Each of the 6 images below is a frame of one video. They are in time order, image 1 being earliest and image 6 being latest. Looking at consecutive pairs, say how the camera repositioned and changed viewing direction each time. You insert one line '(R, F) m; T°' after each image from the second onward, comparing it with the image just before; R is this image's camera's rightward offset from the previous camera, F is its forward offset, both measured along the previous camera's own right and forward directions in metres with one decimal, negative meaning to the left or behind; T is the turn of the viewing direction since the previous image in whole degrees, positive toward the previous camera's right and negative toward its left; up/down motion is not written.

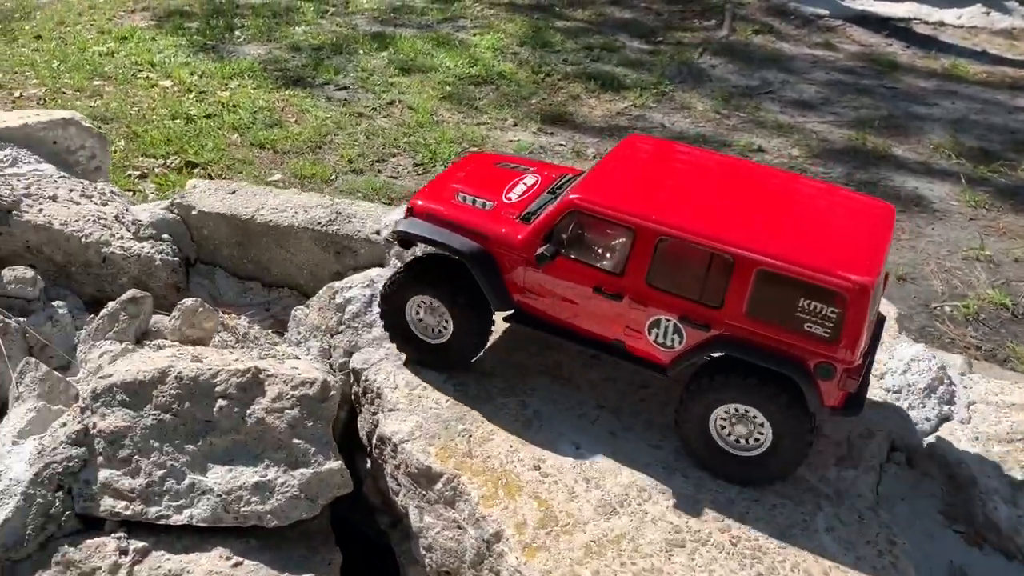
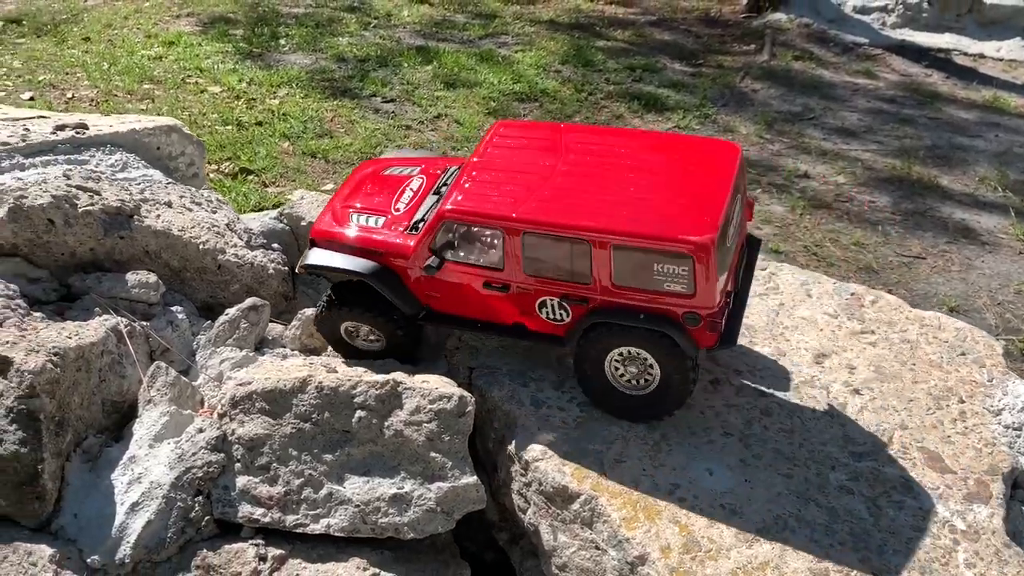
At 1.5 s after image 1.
(-0.6, 0.0) m; -1°
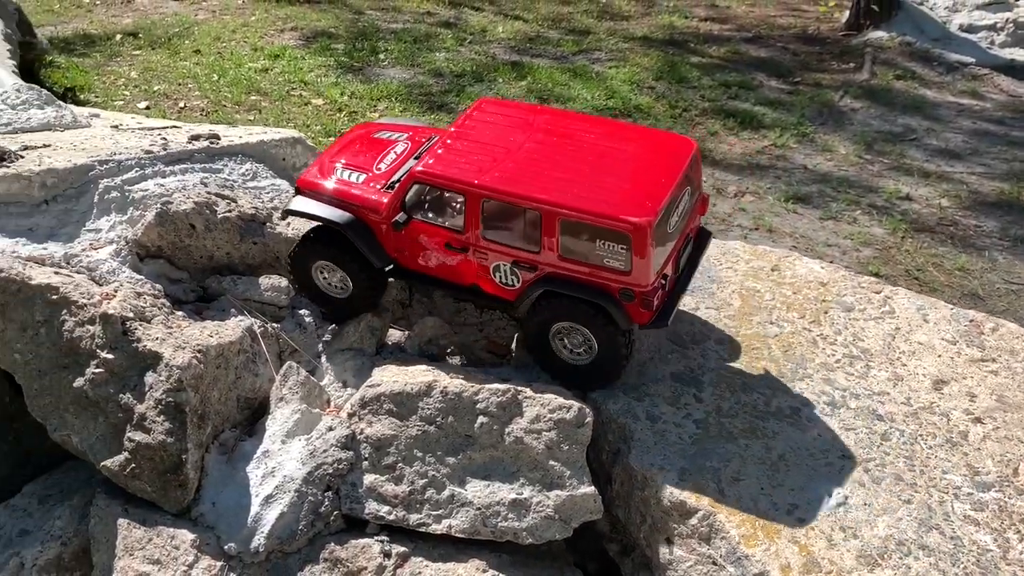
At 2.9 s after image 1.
(-0.2, -0.1) m; -5°
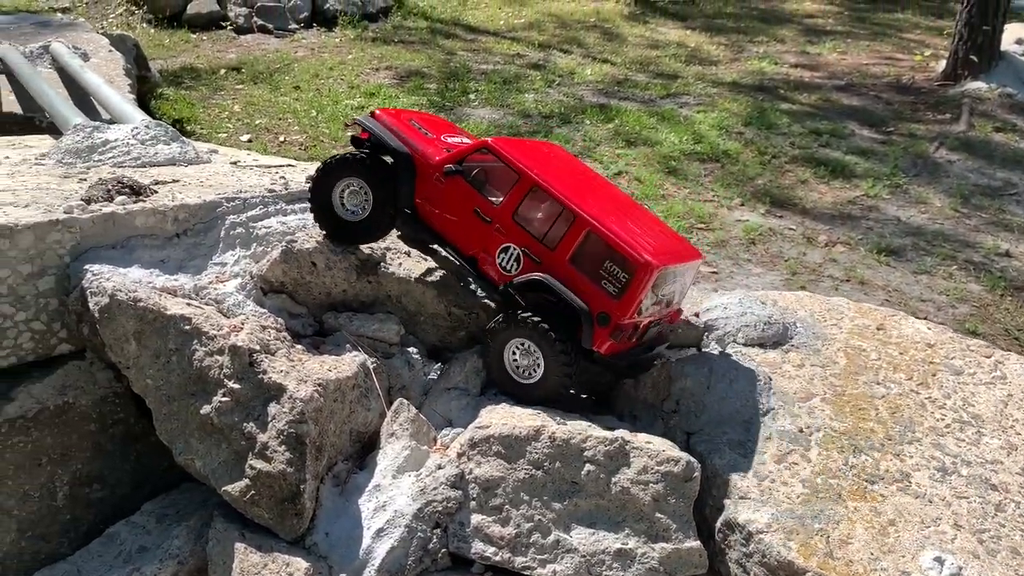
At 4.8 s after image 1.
(-0.2, -0.1) m; -5°
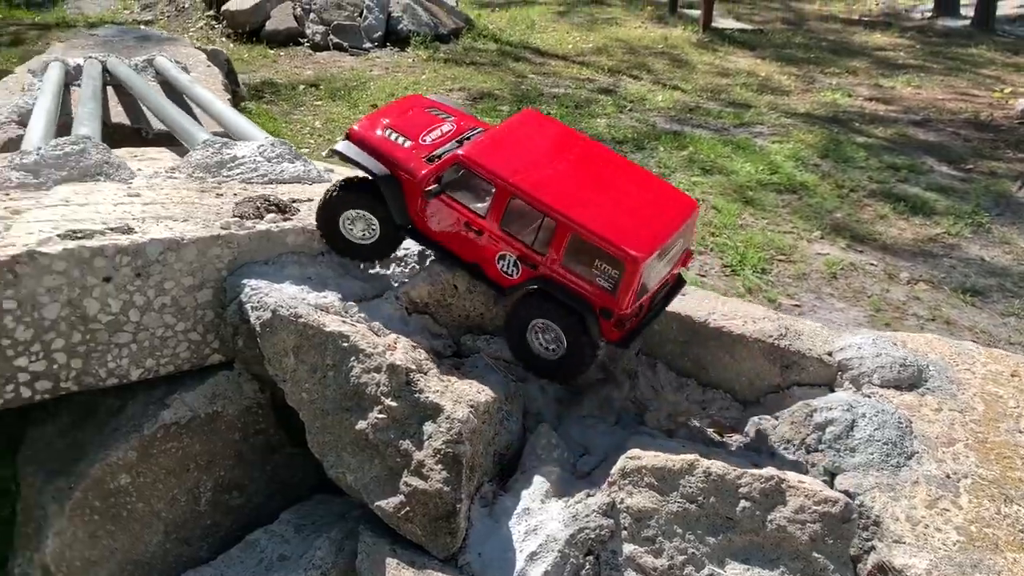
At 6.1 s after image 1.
(-0.6, -0.1) m; -3°
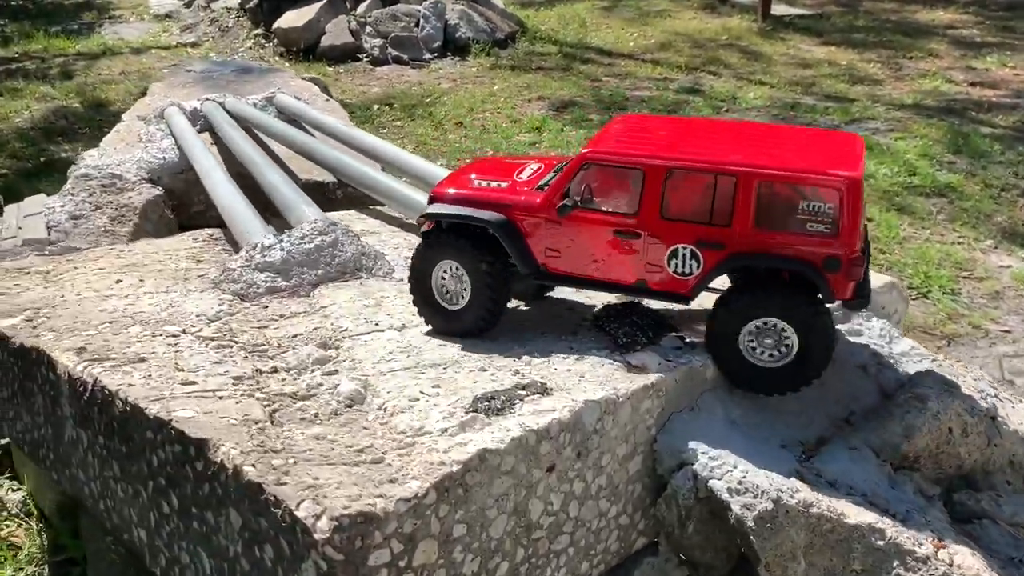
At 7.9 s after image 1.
(-2.2, +1.3) m; -1°
